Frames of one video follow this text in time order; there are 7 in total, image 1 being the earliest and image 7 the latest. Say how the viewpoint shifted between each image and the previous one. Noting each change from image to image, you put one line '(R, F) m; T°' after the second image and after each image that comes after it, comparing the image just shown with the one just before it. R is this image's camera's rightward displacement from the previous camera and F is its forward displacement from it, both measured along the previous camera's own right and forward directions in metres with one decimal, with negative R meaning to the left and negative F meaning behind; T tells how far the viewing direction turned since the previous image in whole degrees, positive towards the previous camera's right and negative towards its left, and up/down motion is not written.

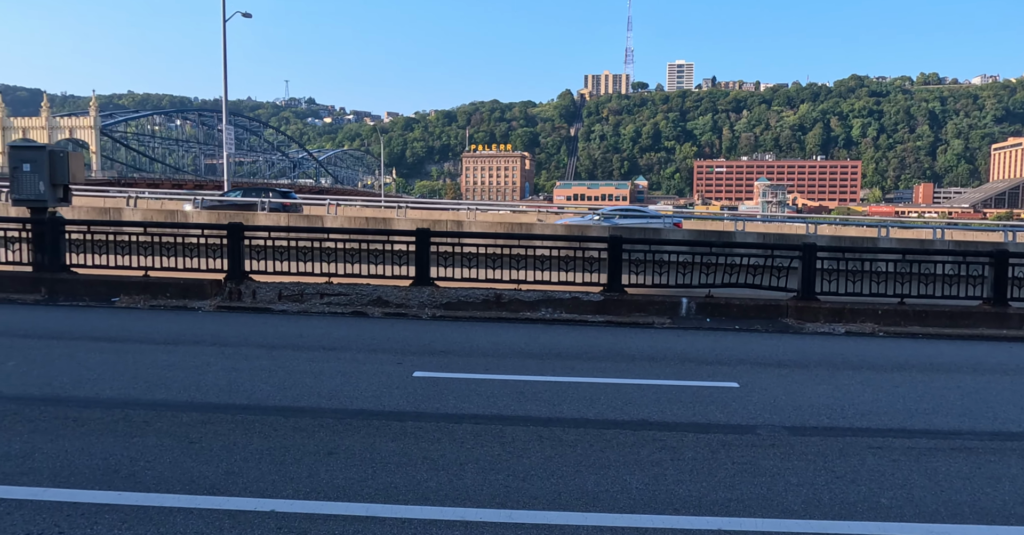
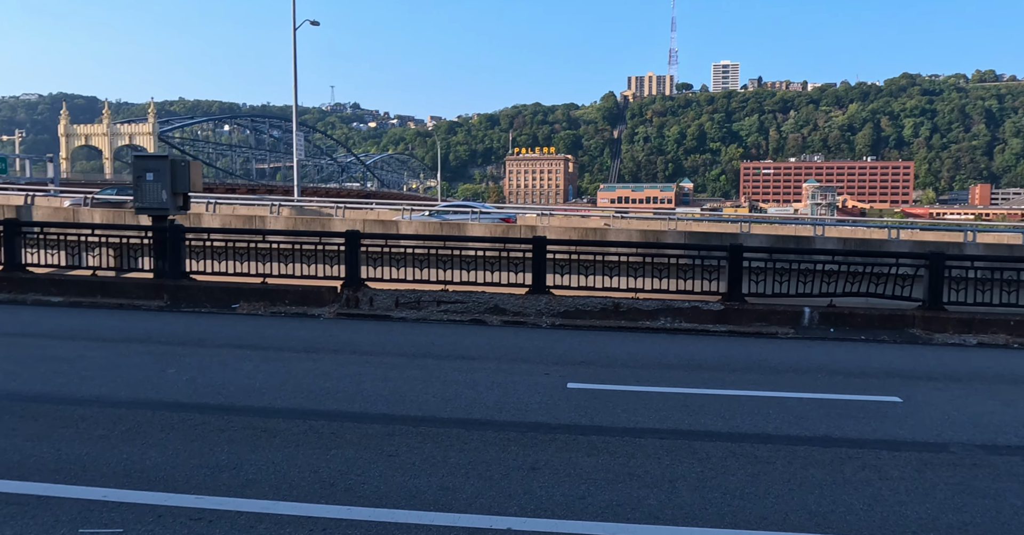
(-1.1, 0.0) m; -3°
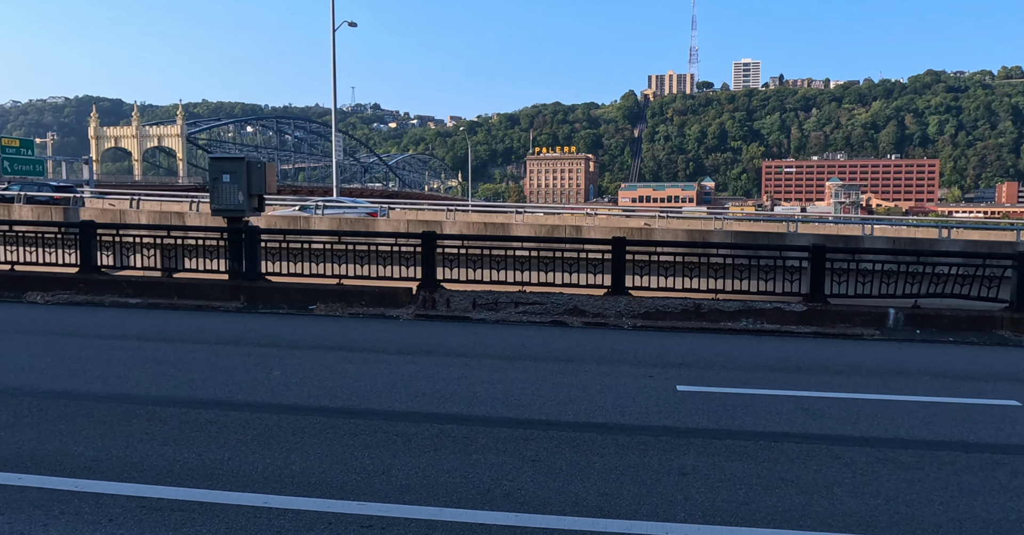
(-0.9, +0.1) m; -1°
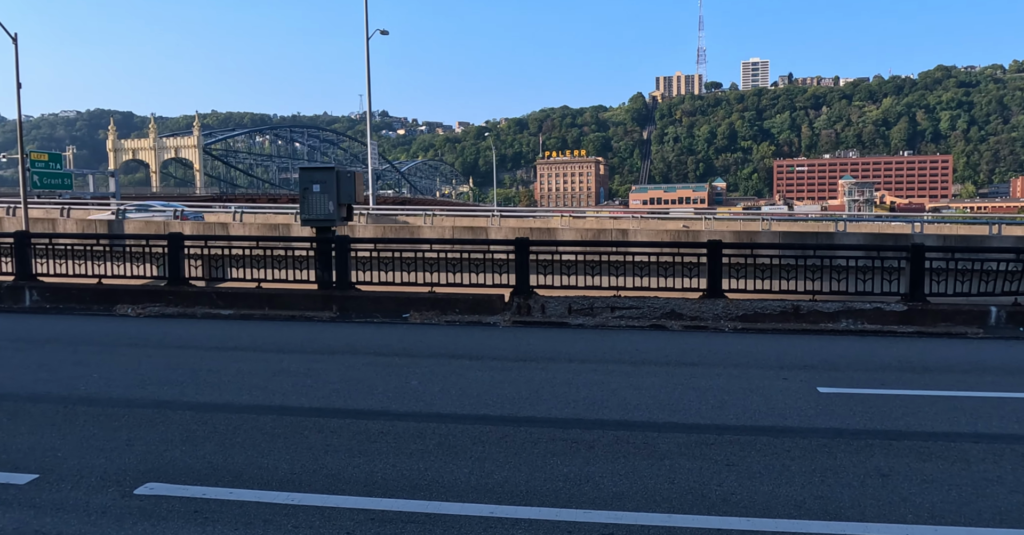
(-1.3, 0.0) m; 0°
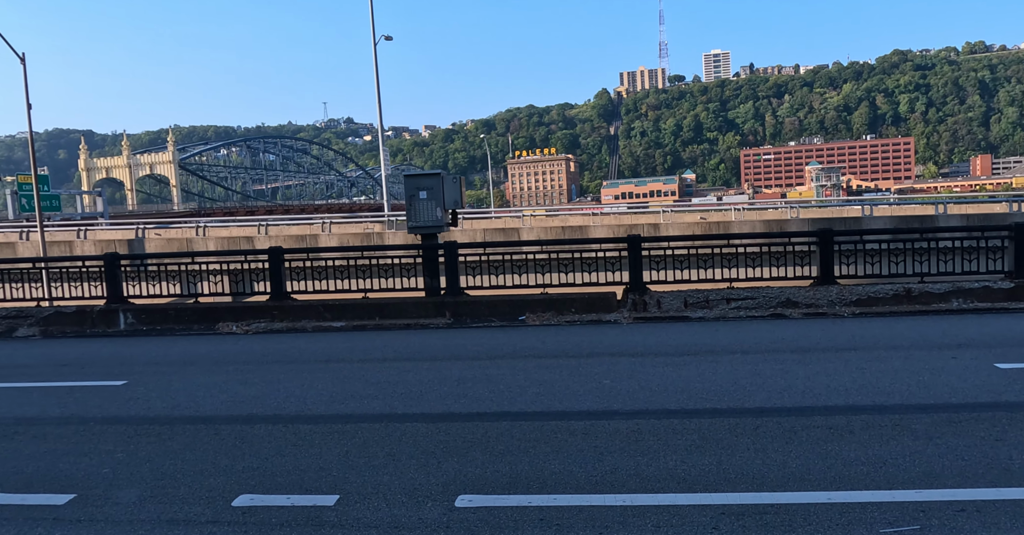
(-2.2, 0.0) m; +3°
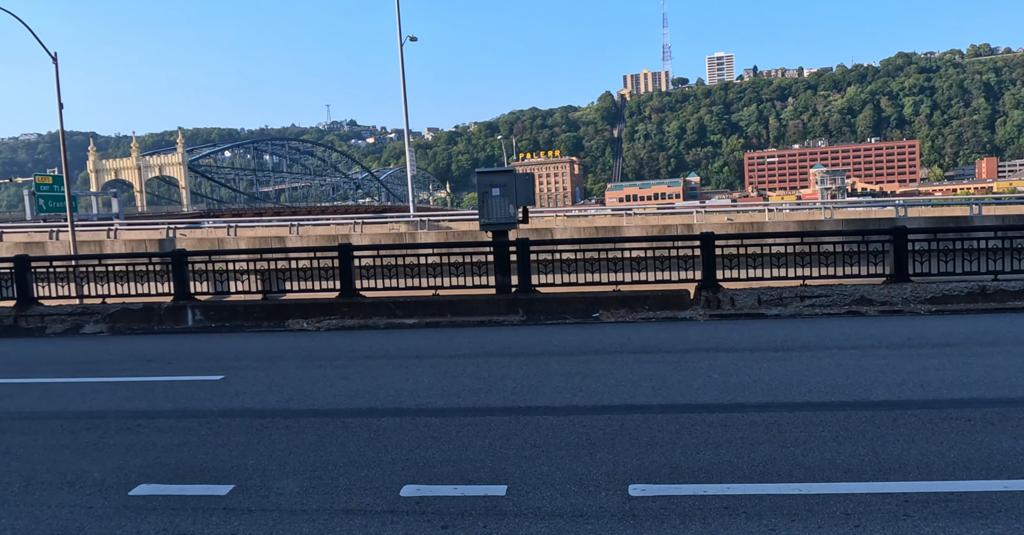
(-1.1, 0.0) m; 0°
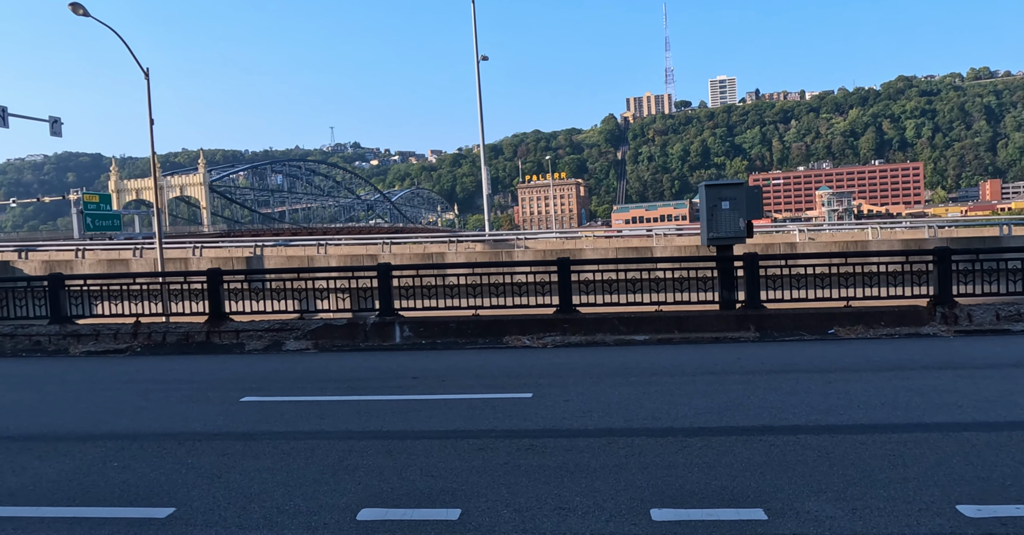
(-3.6, +0.4) m; +1°
